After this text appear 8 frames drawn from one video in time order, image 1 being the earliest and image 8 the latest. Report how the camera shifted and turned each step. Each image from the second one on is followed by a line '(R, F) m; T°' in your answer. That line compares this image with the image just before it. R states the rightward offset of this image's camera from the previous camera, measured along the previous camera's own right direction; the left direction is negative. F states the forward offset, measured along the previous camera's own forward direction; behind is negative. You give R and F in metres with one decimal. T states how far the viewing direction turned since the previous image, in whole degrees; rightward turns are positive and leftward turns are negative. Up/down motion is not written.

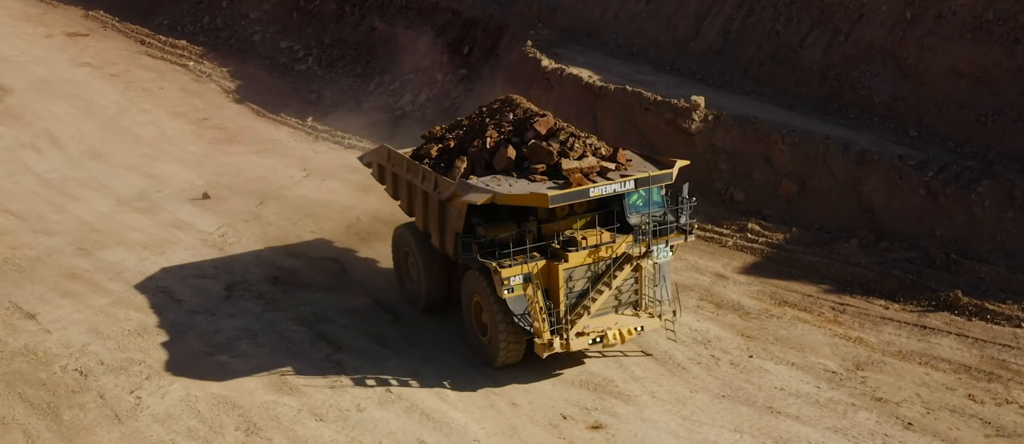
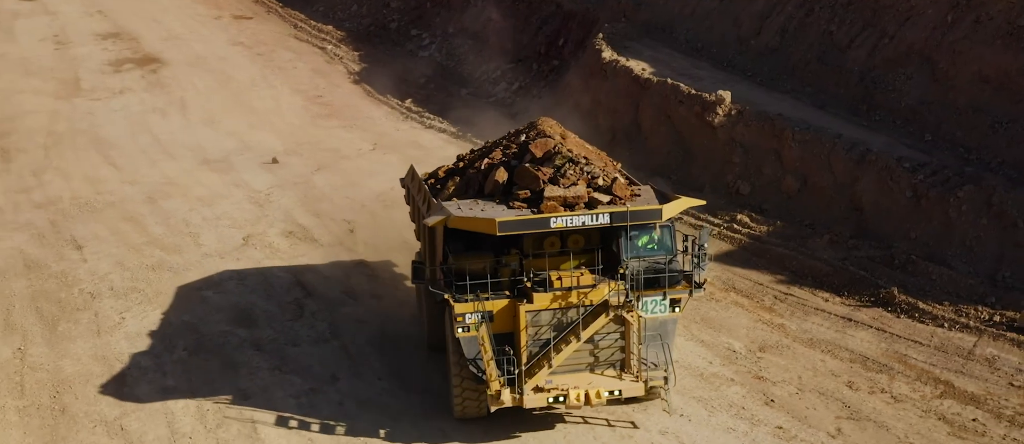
(+3.2, -0.7) m; -11°
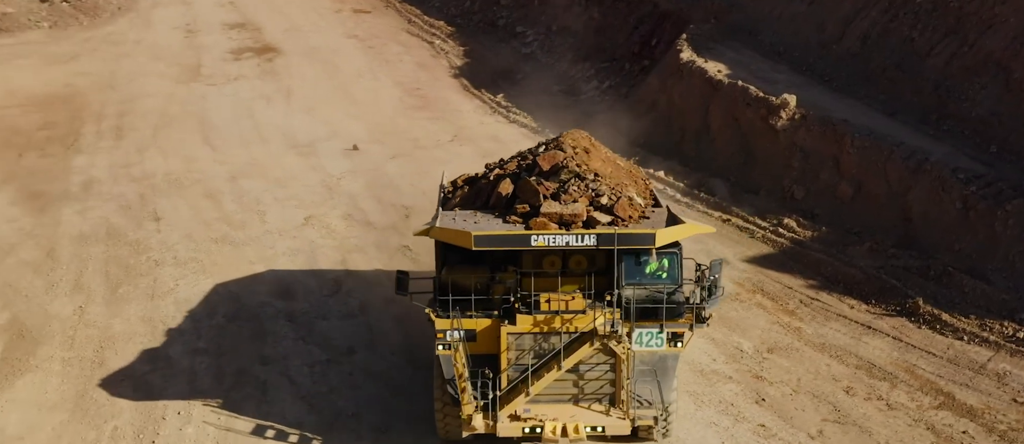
(+1.4, -0.3) m; -7°
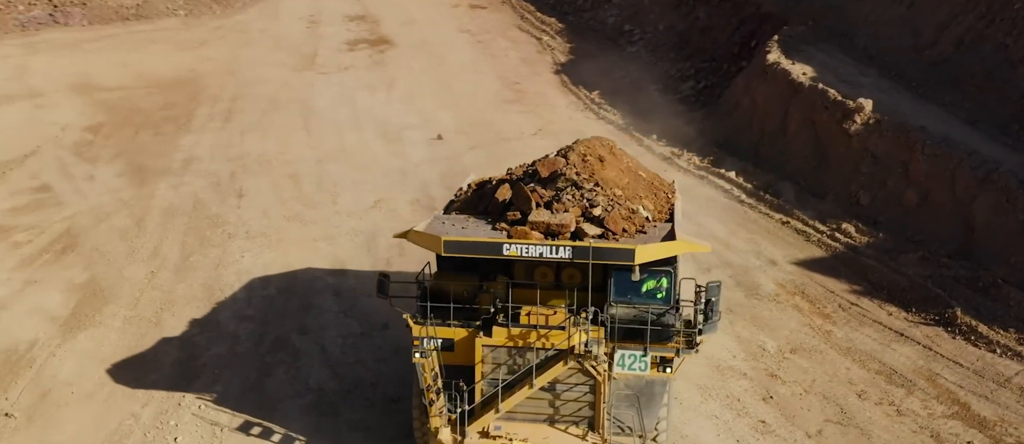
(+1.2, -0.3) m; -7°
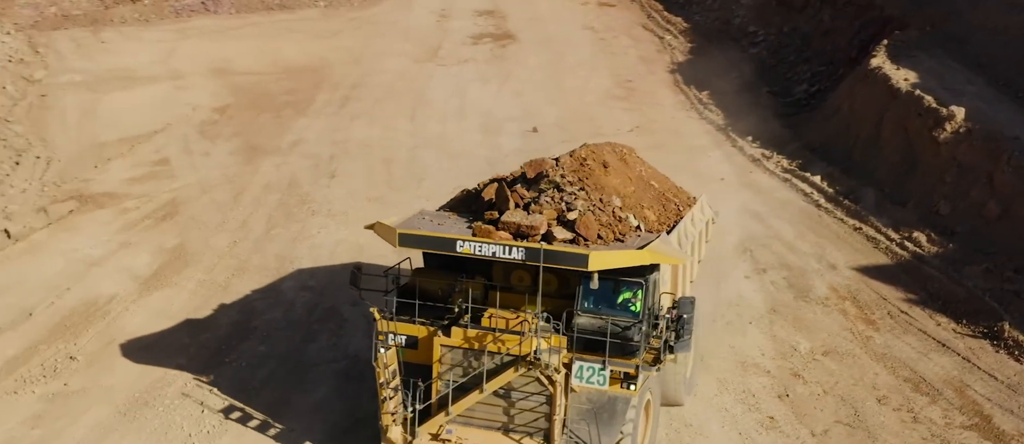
(+1.3, -0.4) m; -8°
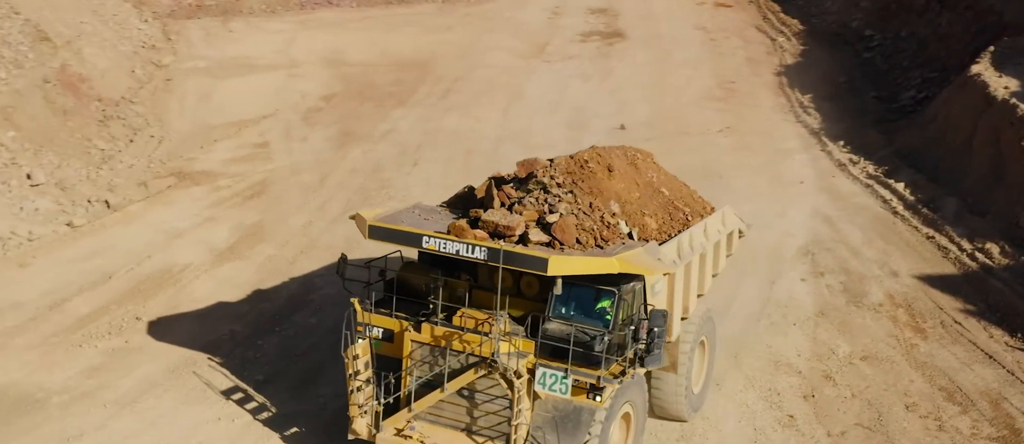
(+1.0, -0.3) m; -7°
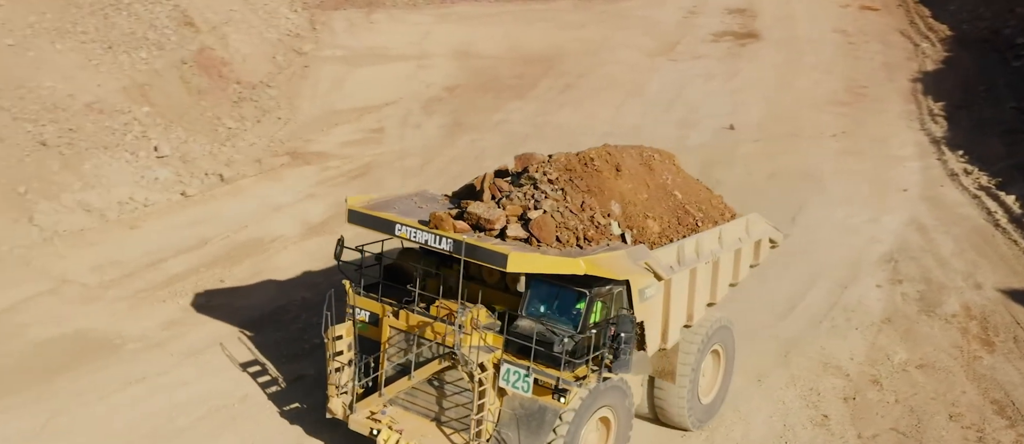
(+1.1, -0.3) m; -8°
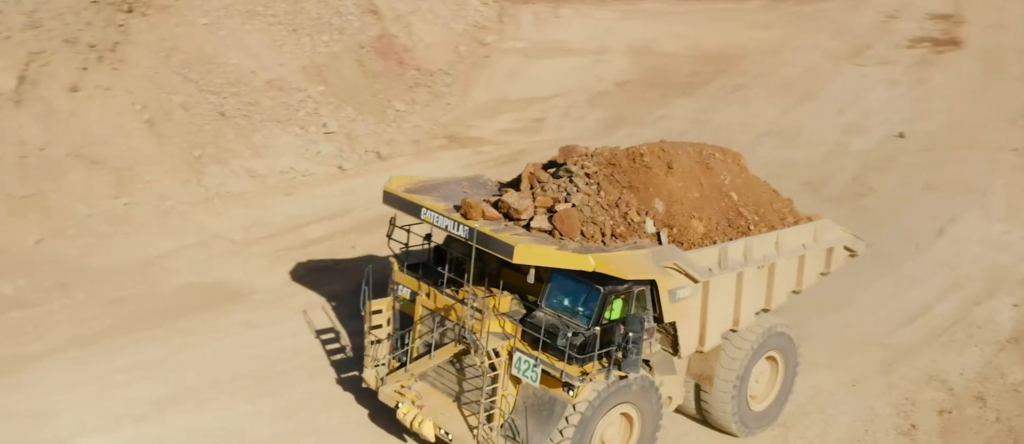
(+1.1, -0.3) m; -11°
